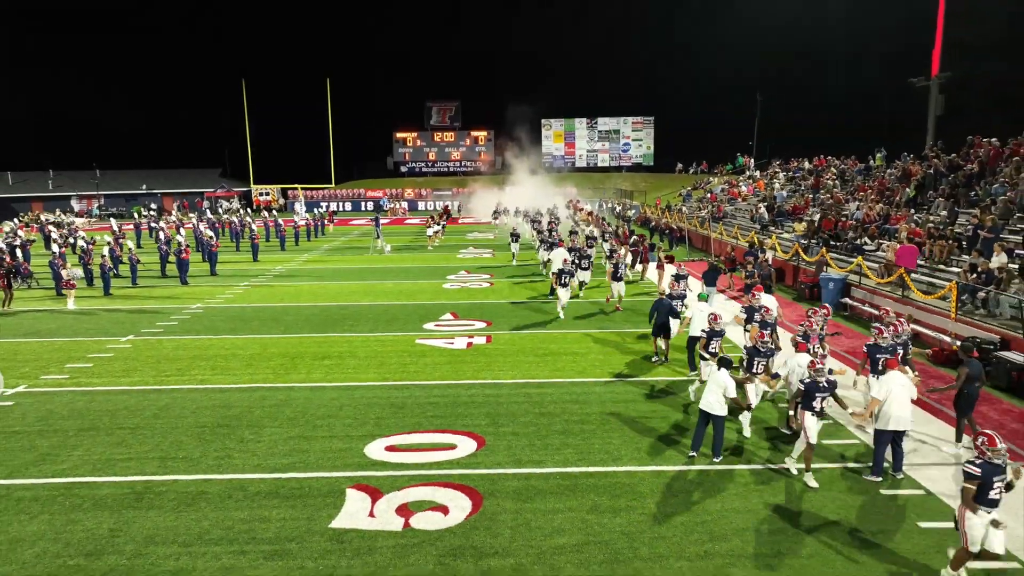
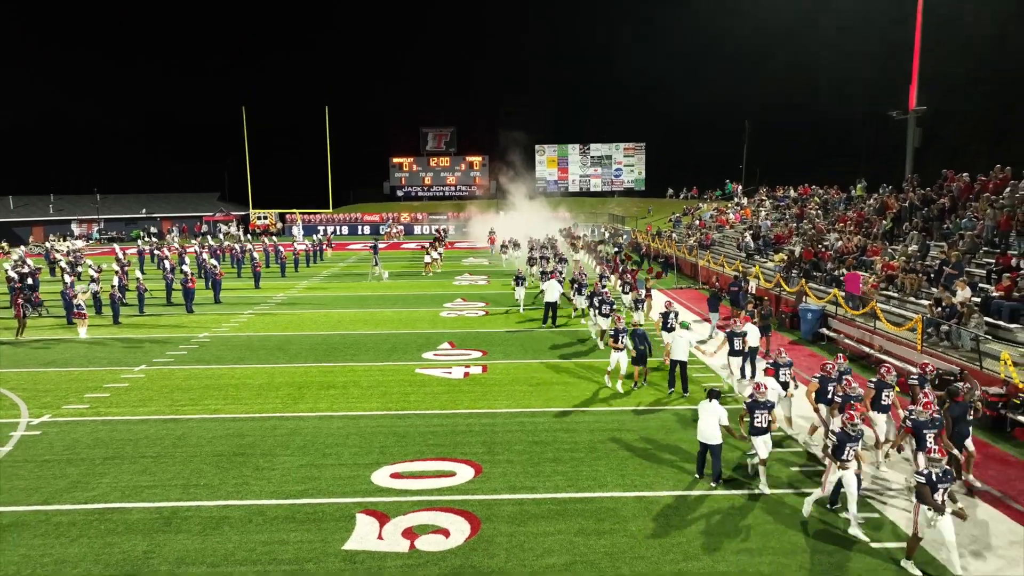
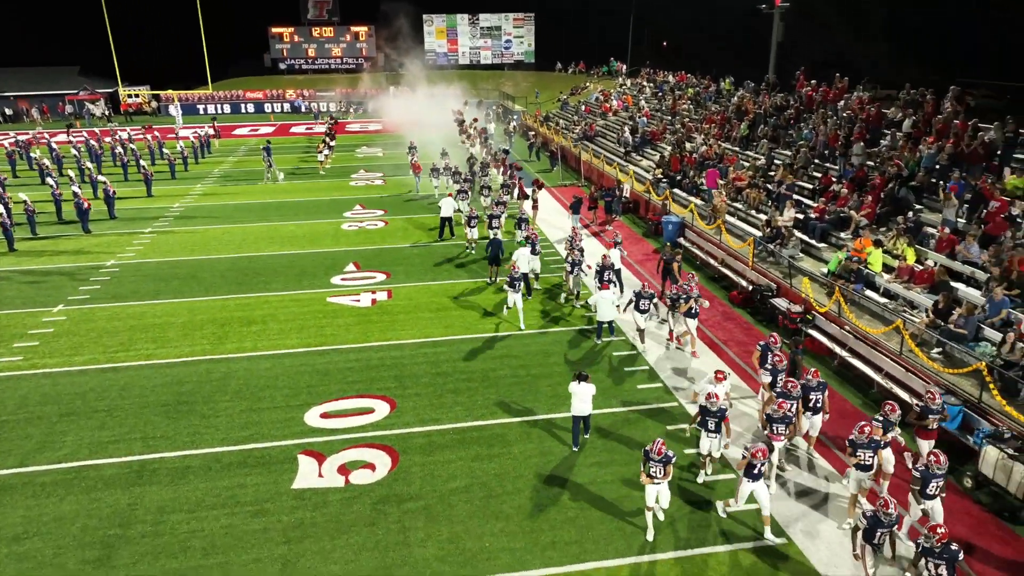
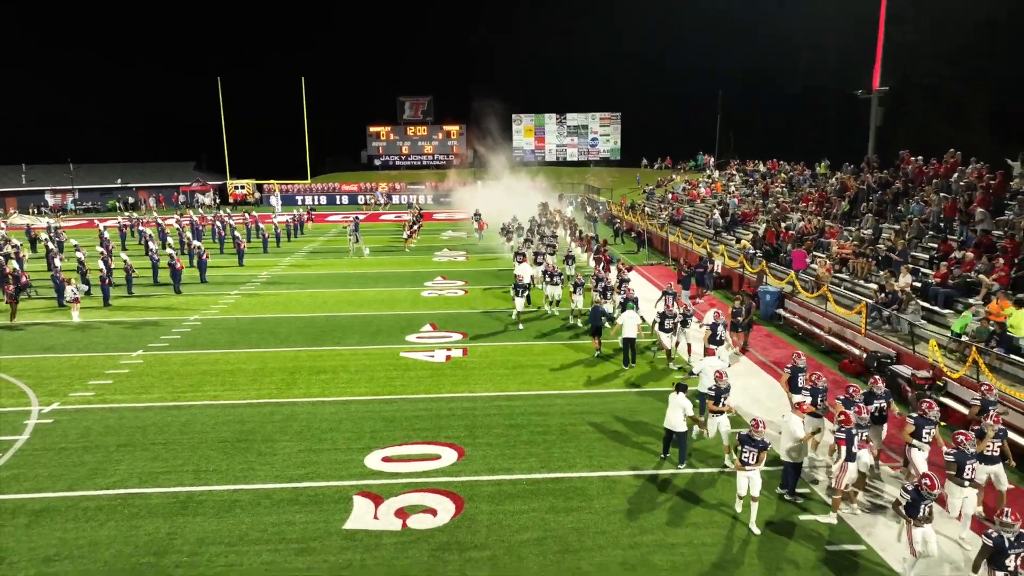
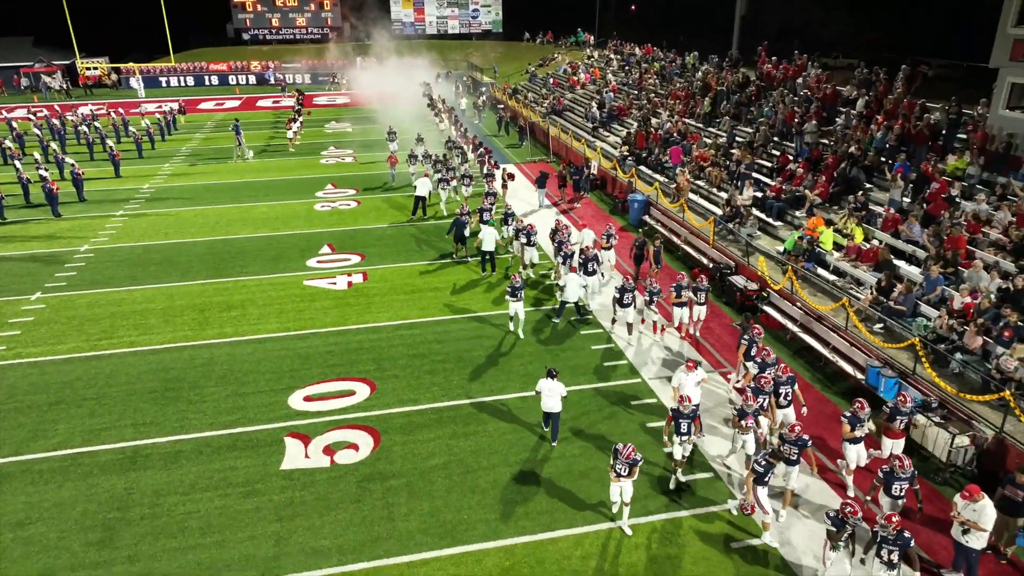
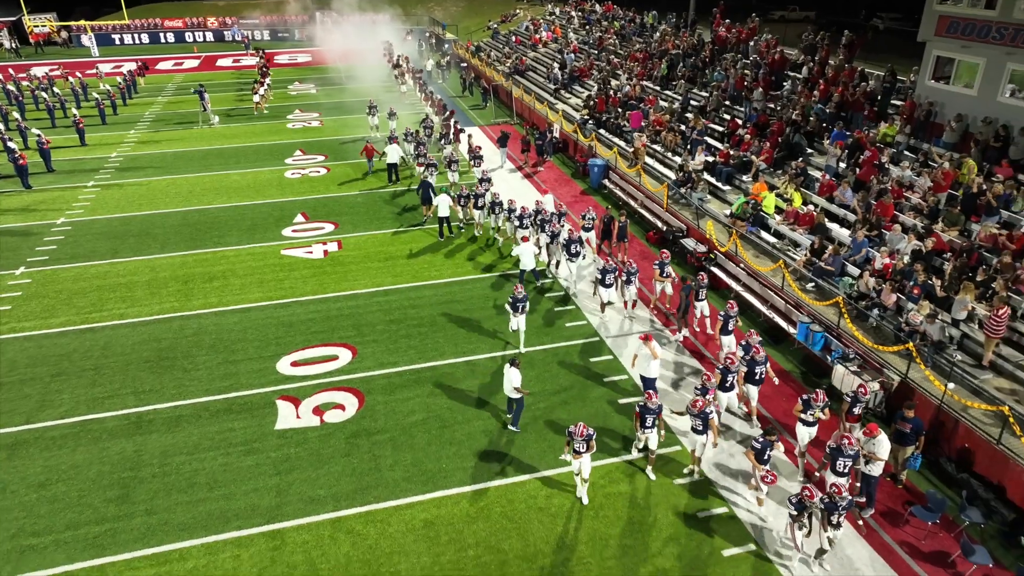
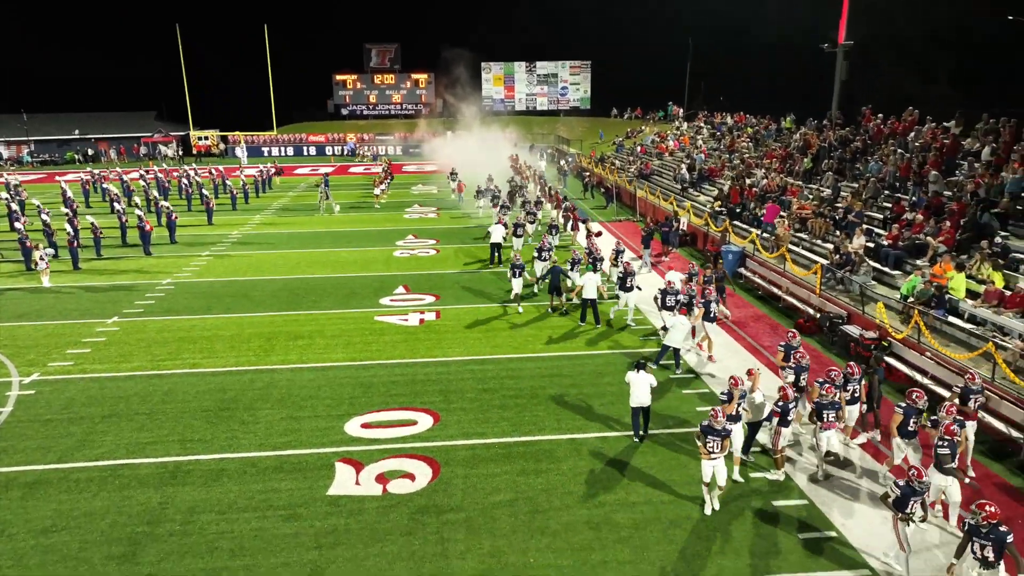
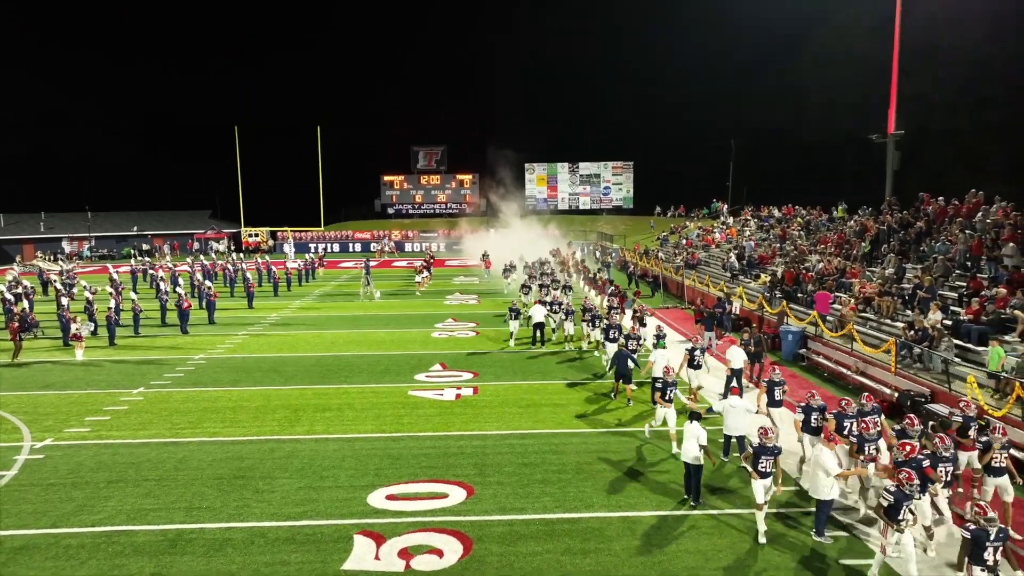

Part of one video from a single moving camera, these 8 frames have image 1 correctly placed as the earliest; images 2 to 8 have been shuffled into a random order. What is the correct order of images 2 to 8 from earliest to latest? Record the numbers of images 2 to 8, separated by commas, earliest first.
2, 8, 4, 7, 3, 5, 6
